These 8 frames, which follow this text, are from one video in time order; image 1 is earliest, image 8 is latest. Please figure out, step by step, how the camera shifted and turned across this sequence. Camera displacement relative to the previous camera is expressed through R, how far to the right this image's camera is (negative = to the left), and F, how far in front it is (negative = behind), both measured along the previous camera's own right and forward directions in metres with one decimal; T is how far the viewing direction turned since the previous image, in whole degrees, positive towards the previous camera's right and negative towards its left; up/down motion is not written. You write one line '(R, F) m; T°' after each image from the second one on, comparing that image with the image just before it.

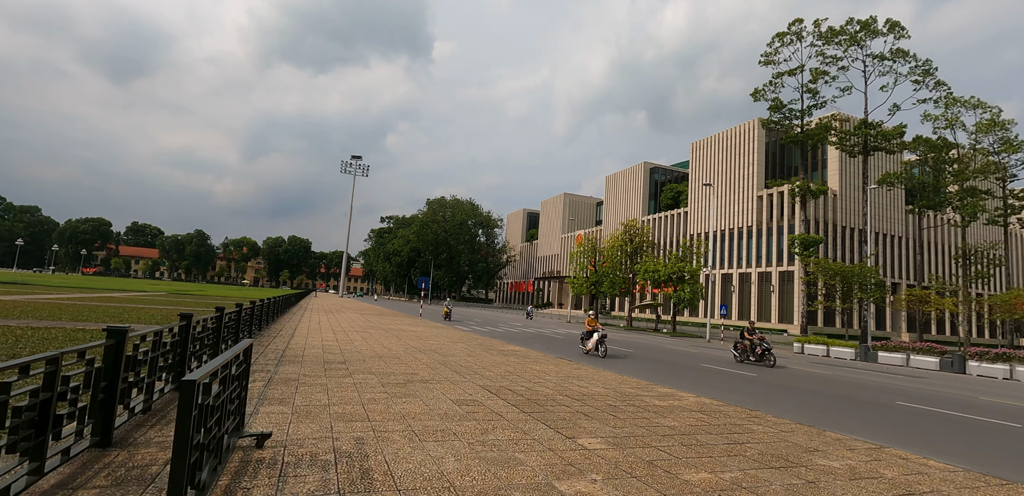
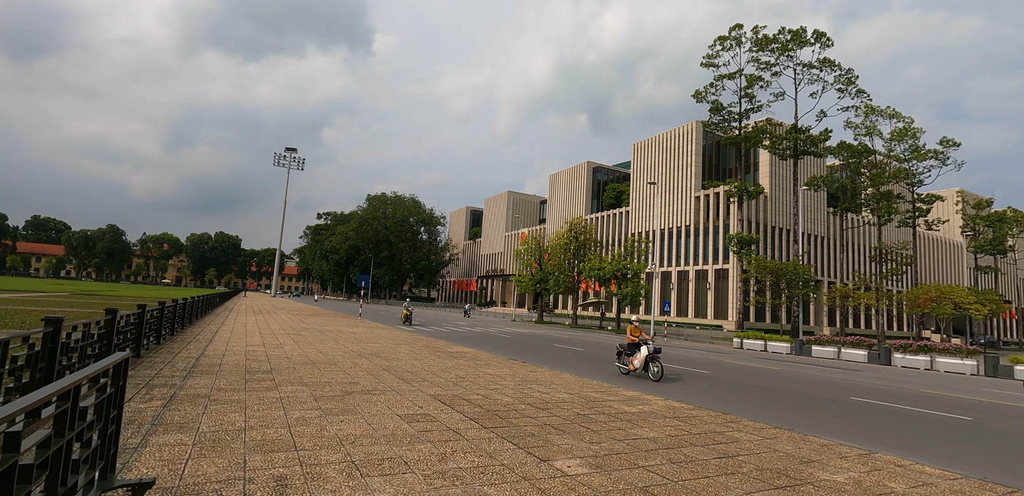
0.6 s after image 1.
(-0.2, +0.9) m; +7°
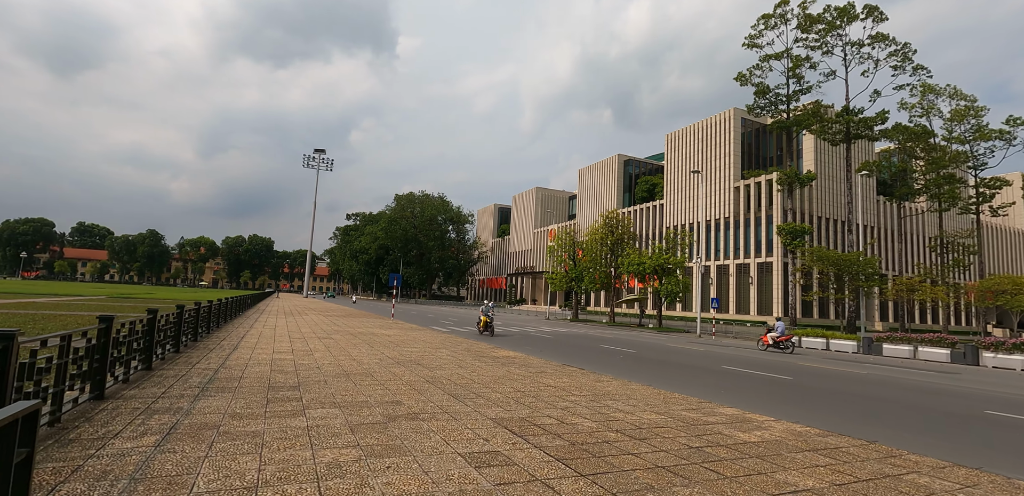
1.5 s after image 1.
(-0.6, +1.5) m; -3°
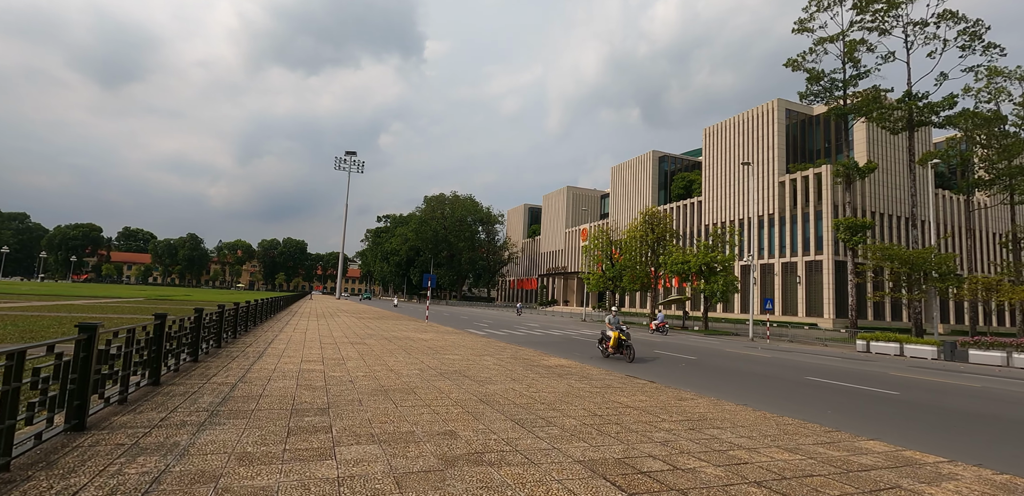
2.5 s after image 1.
(-0.6, +1.5) m; -3°
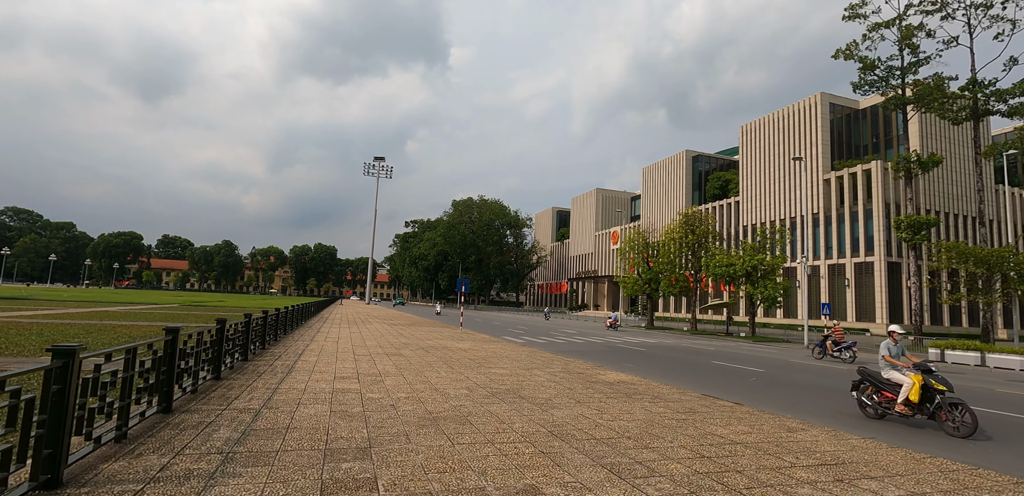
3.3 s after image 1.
(-0.6, +1.3) m; -3°
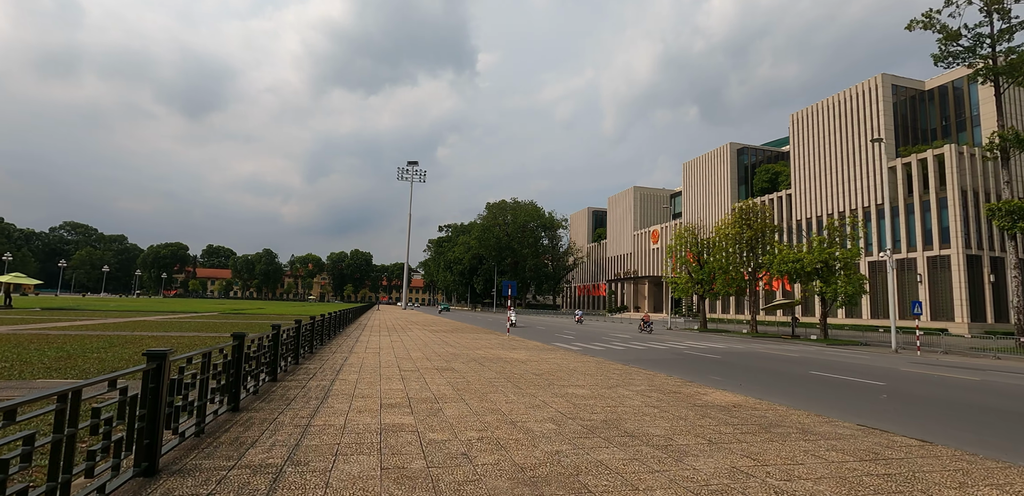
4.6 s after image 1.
(-0.8, +2.0) m; -4°
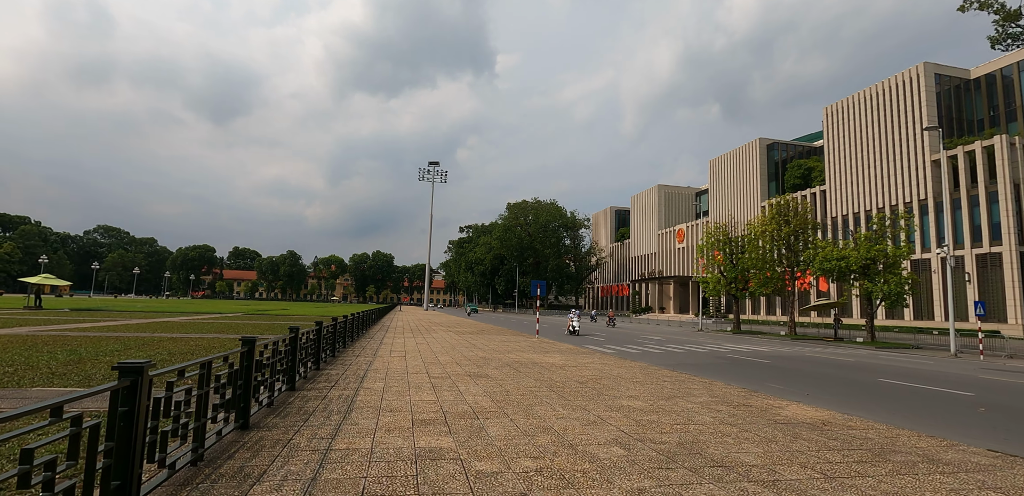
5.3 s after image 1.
(-0.4, +1.0) m; -2°
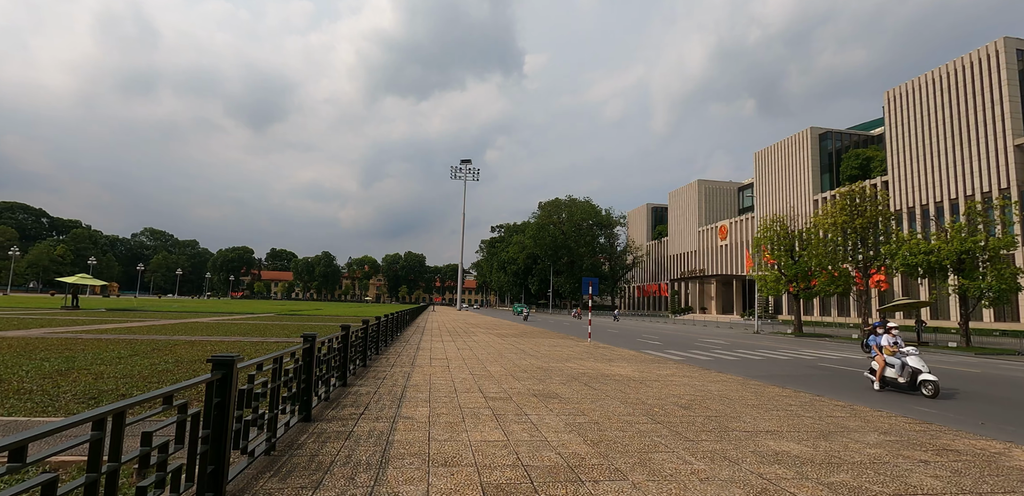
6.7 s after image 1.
(-0.7, +2.2) m; -3°
